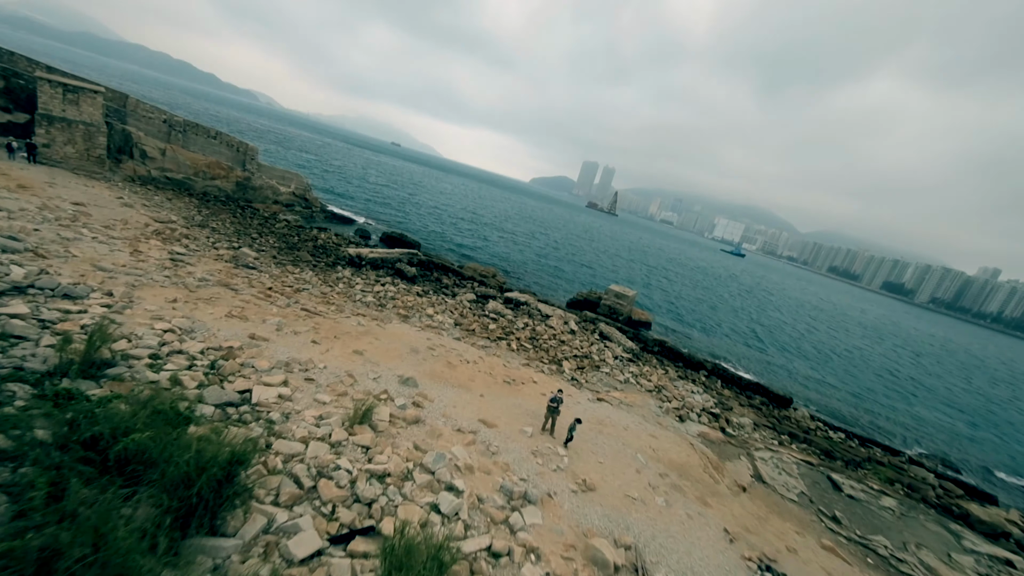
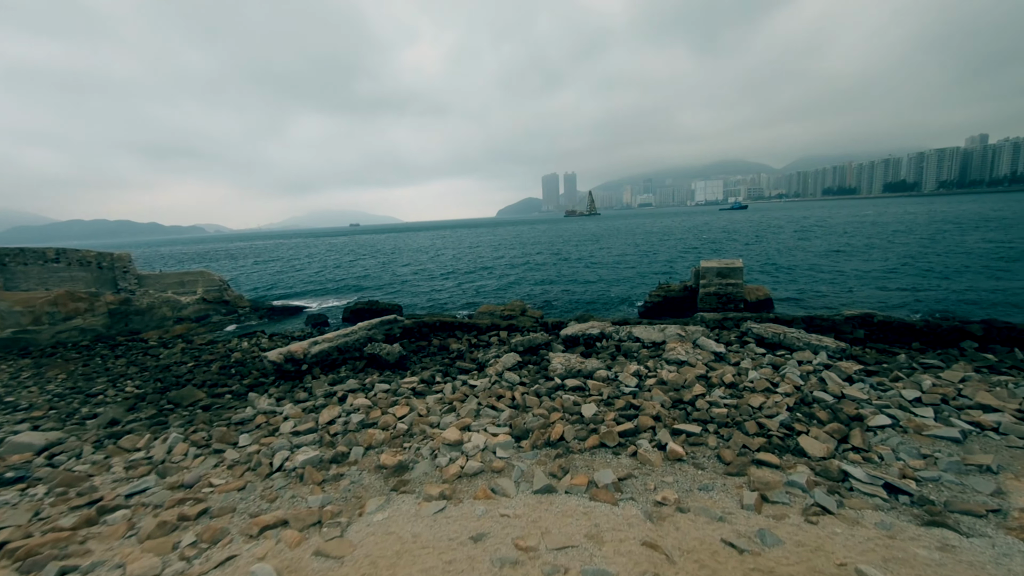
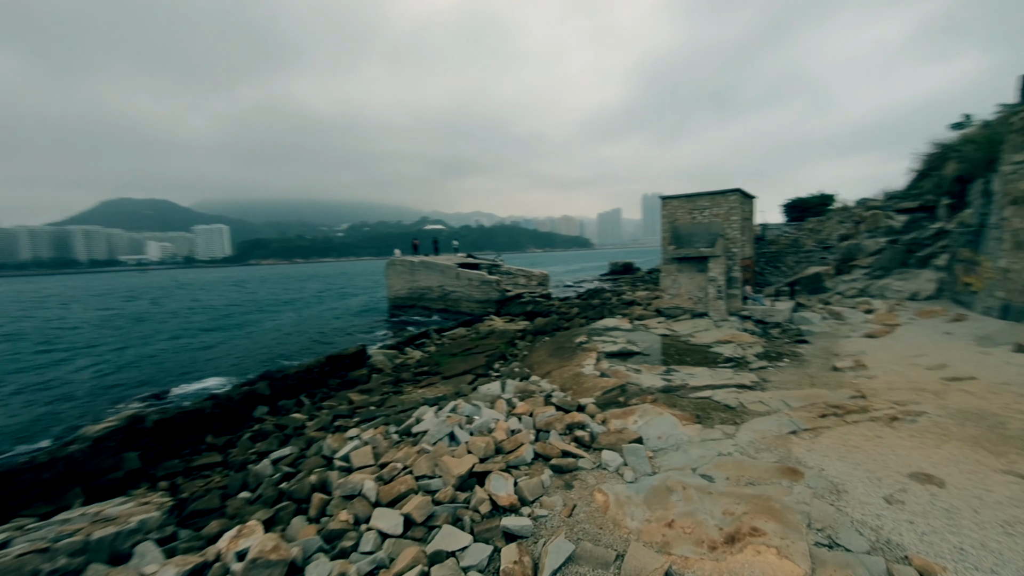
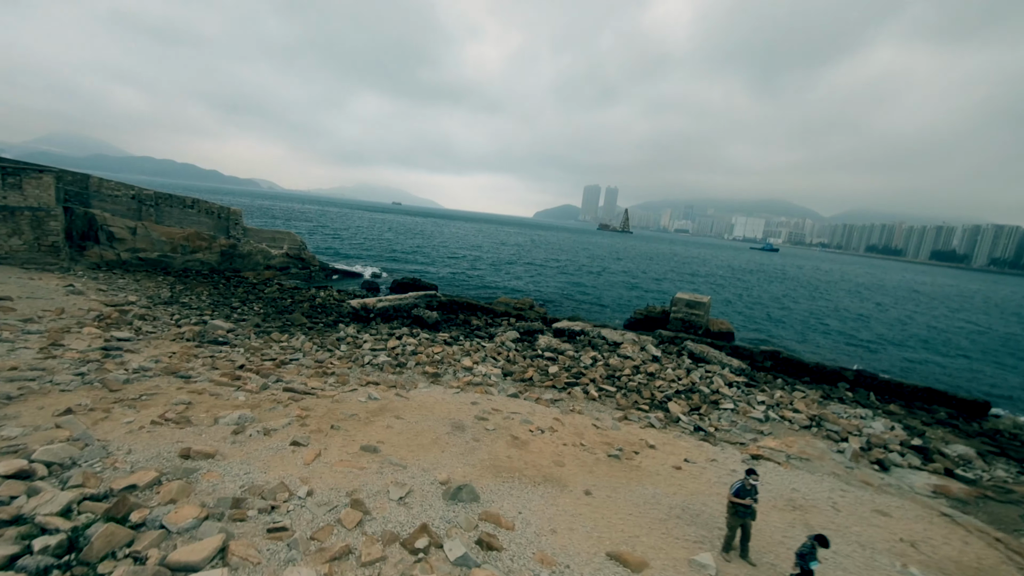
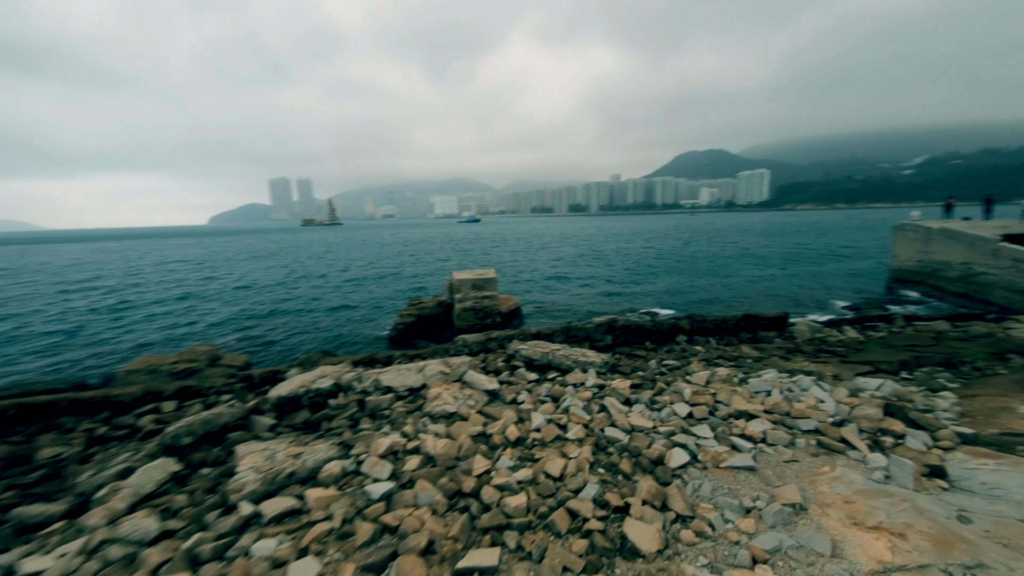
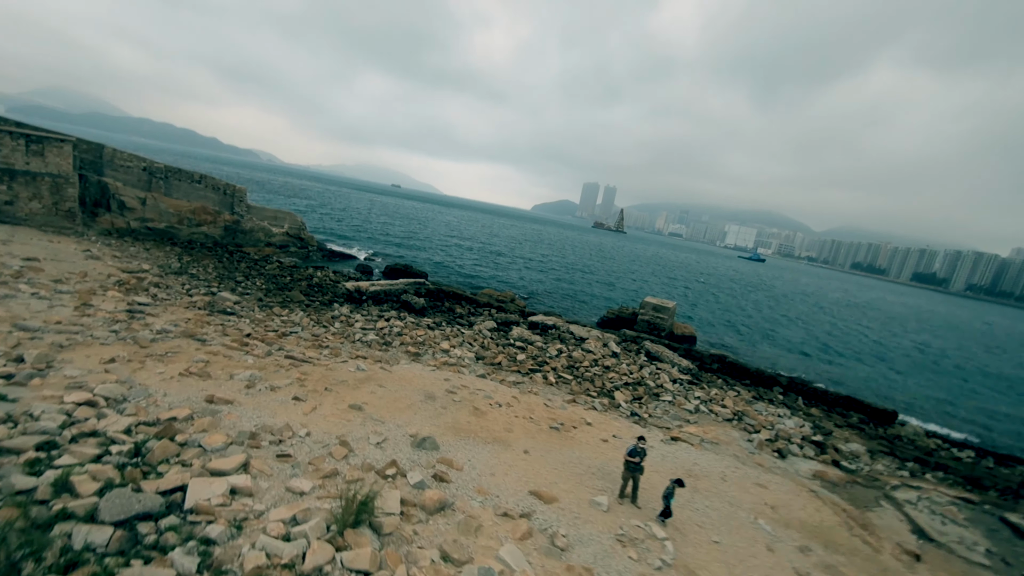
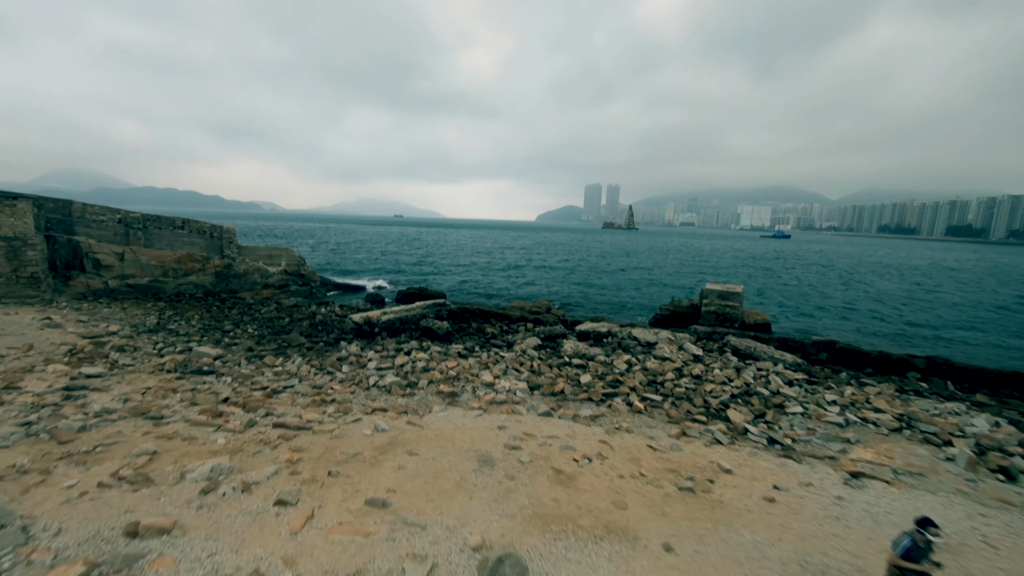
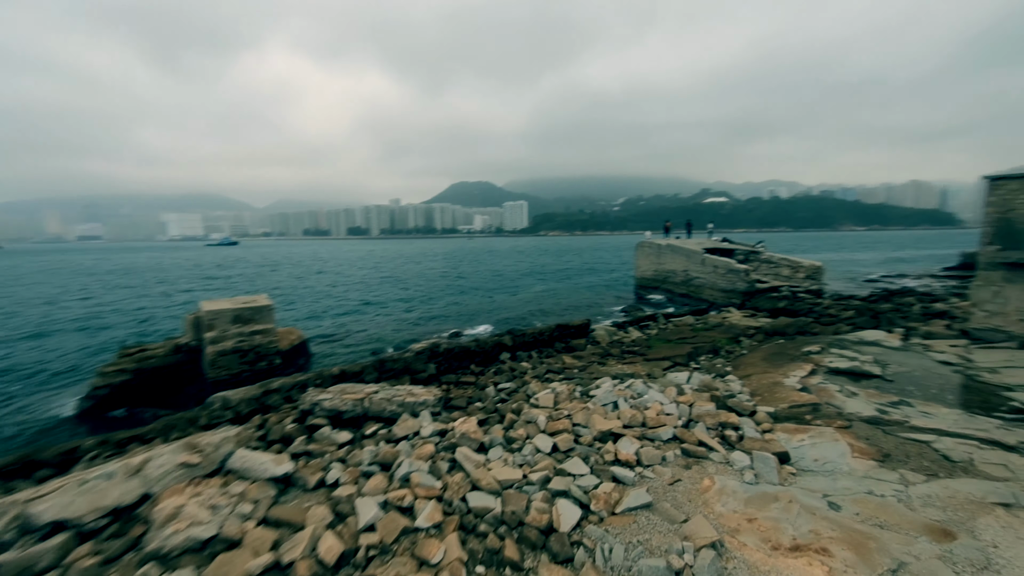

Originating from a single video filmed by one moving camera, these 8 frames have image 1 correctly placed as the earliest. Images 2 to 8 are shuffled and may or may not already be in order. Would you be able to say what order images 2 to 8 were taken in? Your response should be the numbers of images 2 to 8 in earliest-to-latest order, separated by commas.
6, 4, 7, 2, 5, 8, 3
